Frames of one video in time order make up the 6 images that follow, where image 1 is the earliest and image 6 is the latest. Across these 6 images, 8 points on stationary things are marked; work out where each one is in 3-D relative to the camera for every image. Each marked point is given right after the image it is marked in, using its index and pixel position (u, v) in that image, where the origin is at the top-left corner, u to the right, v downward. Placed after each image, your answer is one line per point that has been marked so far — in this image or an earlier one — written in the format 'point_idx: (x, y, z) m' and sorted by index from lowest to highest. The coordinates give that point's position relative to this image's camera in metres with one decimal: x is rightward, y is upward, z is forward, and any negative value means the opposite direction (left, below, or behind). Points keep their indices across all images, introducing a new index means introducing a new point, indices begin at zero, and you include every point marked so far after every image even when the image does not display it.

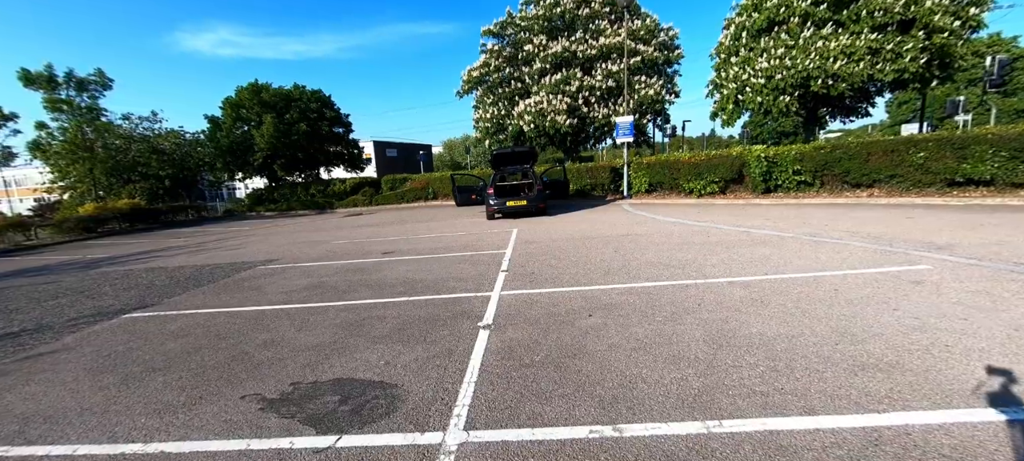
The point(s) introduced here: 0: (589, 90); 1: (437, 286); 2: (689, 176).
0: (+3.7, +6.7, +18.4) m
1: (-1.1, -0.8, +5.5) m
2: (+5.8, +1.8, +12.5) m
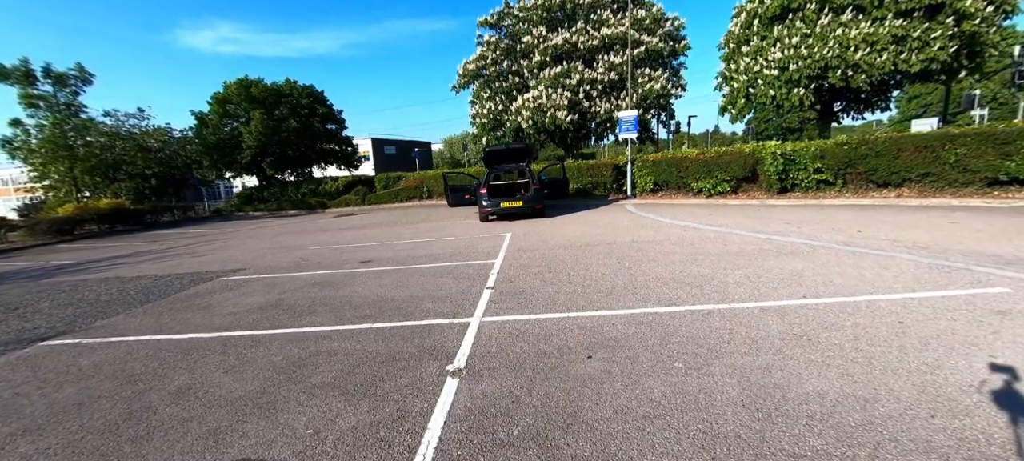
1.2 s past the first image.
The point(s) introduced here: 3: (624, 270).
0: (+3.6, +6.7, +17.5) m
1: (-1.3, -0.9, +4.6) m
2: (+5.6, +1.7, +11.7) m
3: (+1.6, -0.6, +5.3) m
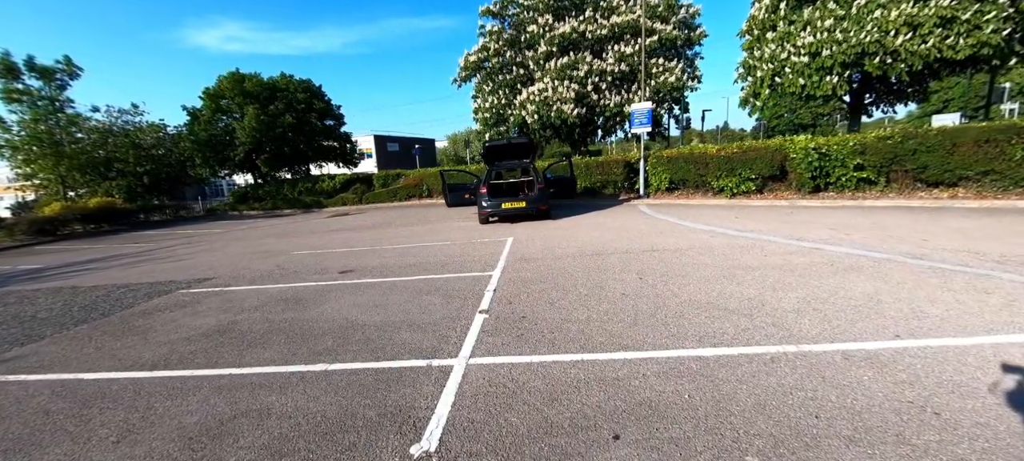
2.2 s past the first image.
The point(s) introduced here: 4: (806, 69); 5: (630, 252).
0: (+3.7, +6.6, +16.4) m
1: (-1.3, -1.1, +3.7) m
2: (+5.7, +1.6, +10.6) m
3: (+1.5, -0.7, +4.3) m
4: (+8.9, +4.9, +11.7) m
5: (+1.9, -0.3, +6.1) m
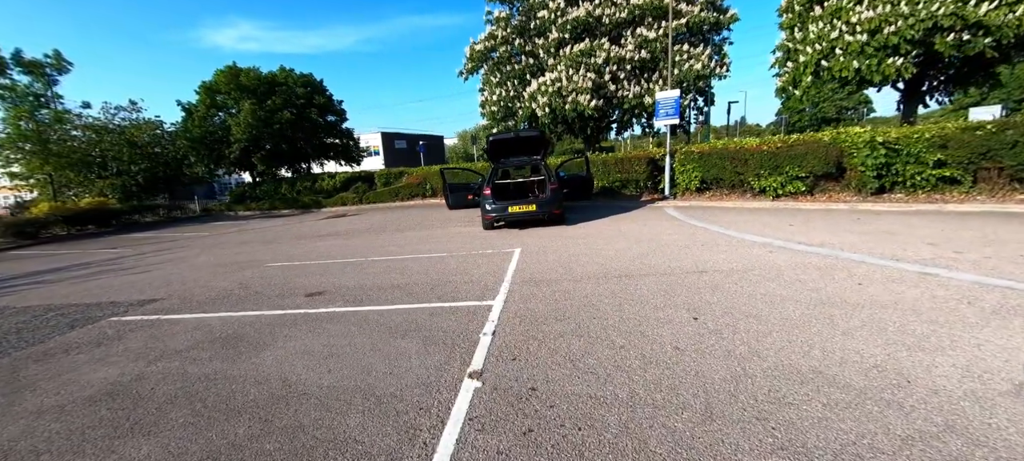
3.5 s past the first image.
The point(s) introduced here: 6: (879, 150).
0: (+4.1, +6.5, +15.0) m
1: (-1.3, -1.3, +2.4) m
2: (+5.9, +1.5, +9.2) m
3: (+1.6, -0.9, +3.0) m
4: (+9.2, +4.7, +10.1) m
5: (+2.0, -0.5, +4.8) m
6: (+7.5, +1.6, +7.8) m
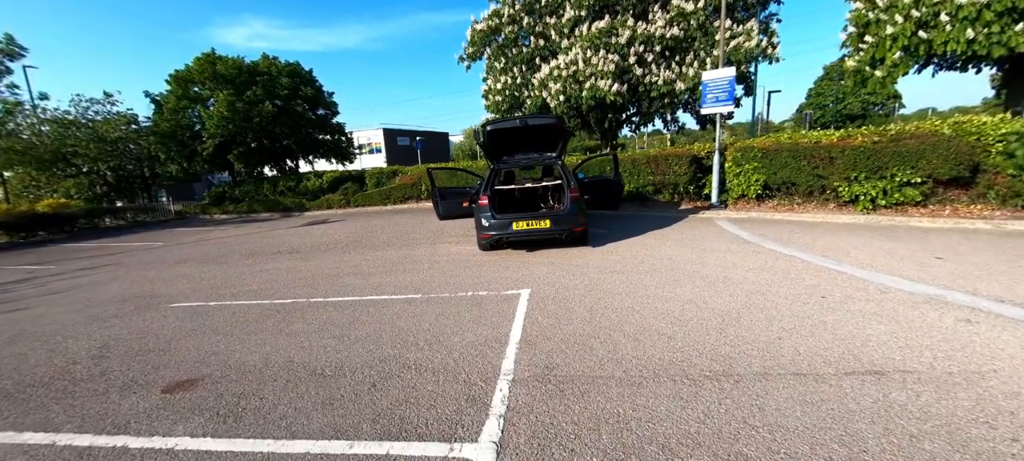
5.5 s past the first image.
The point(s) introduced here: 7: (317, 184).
0: (+4.3, +6.1, +12.6) m
1: (-1.3, -1.7, +0.2) m
2: (+6.0, +1.1, +6.8) m
3: (+1.6, -1.3, +0.8) m
4: (+9.3, +4.3, +7.7) m
5: (+2.0, -0.9, +2.5) m
6: (+7.6, +1.2, +5.4) m
7: (-9.3, +2.2, +18.3) m
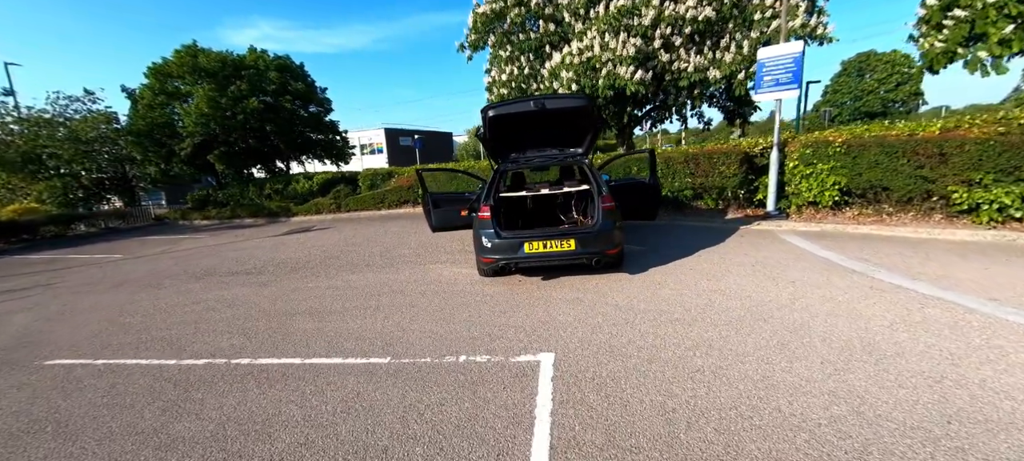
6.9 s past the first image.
0: (+4.5, +5.9, +11.0) m
1: (-1.2, -1.9, -1.3) m
2: (+6.2, +0.8, +5.1) m
3: (+1.6, -1.6, -0.8) m
4: (+9.5, +4.0, +6.0) m
5: (+2.1, -1.2, +0.9) m
6: (+7.7, +0.9, +3.7) m
7: (-9.0, +1.9, +16.8) m
